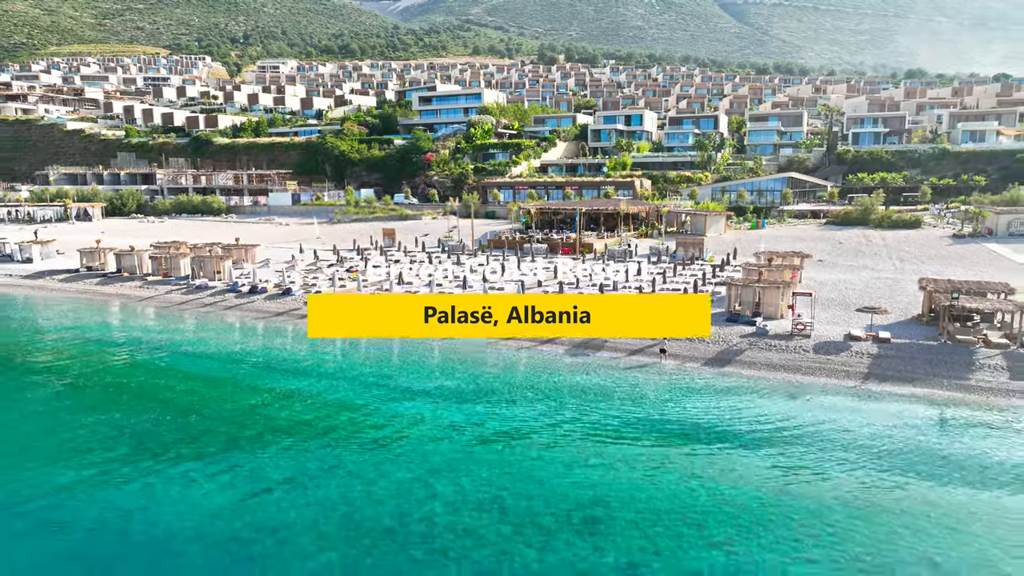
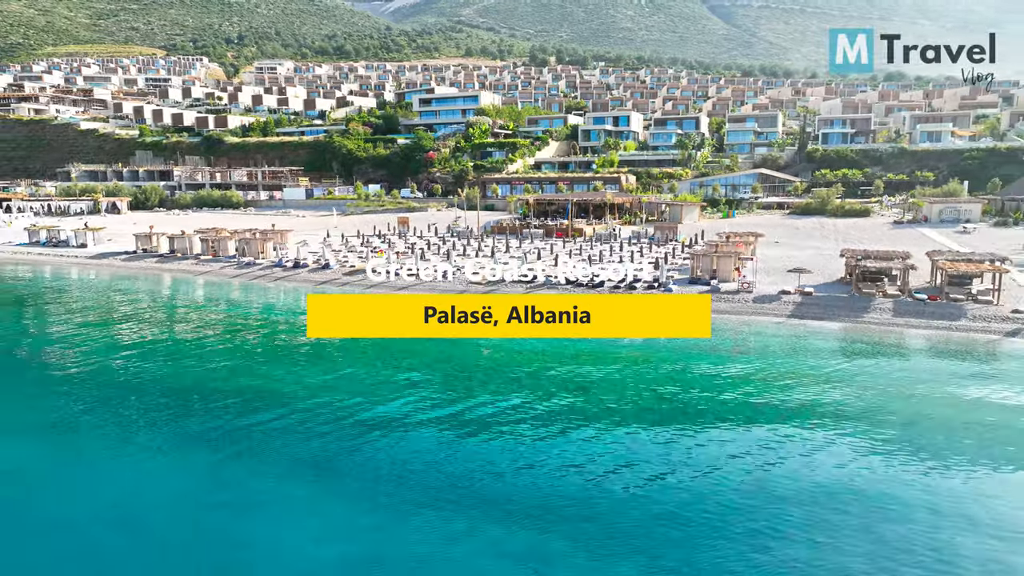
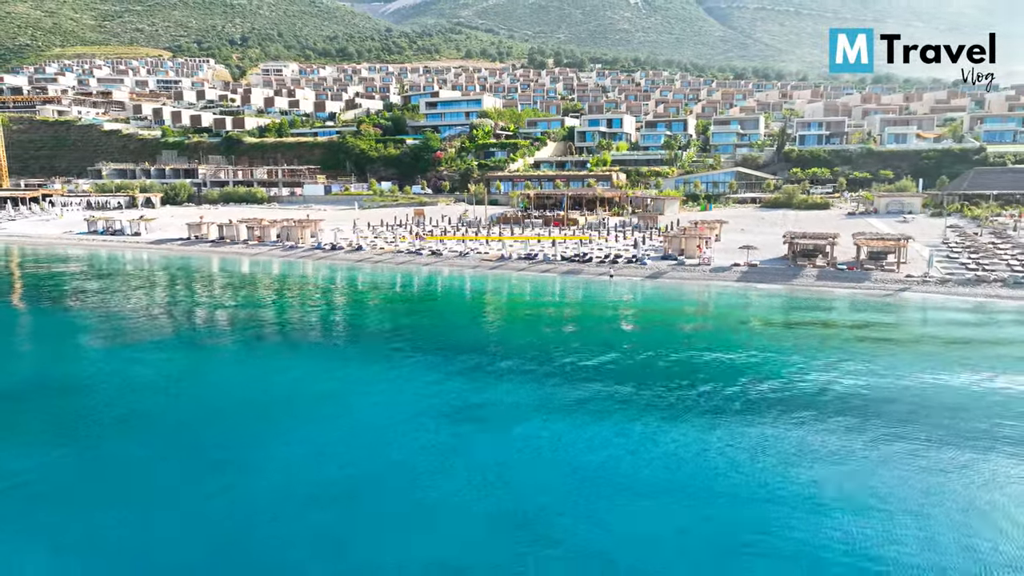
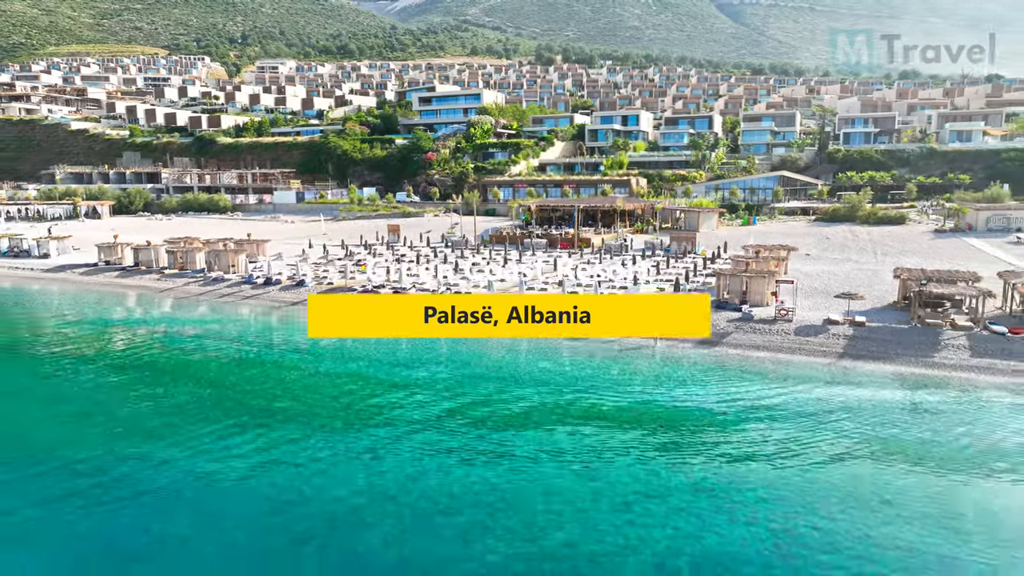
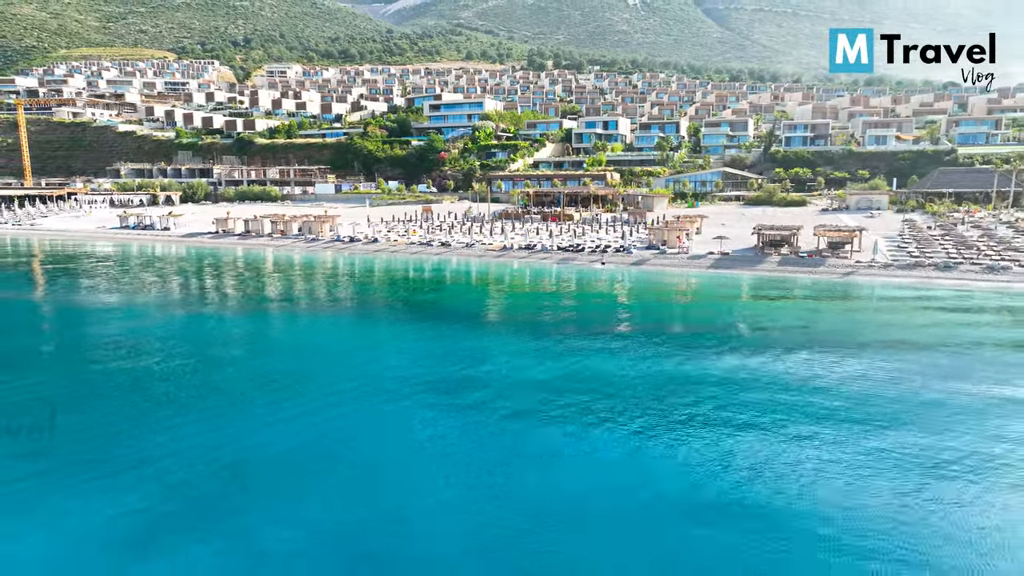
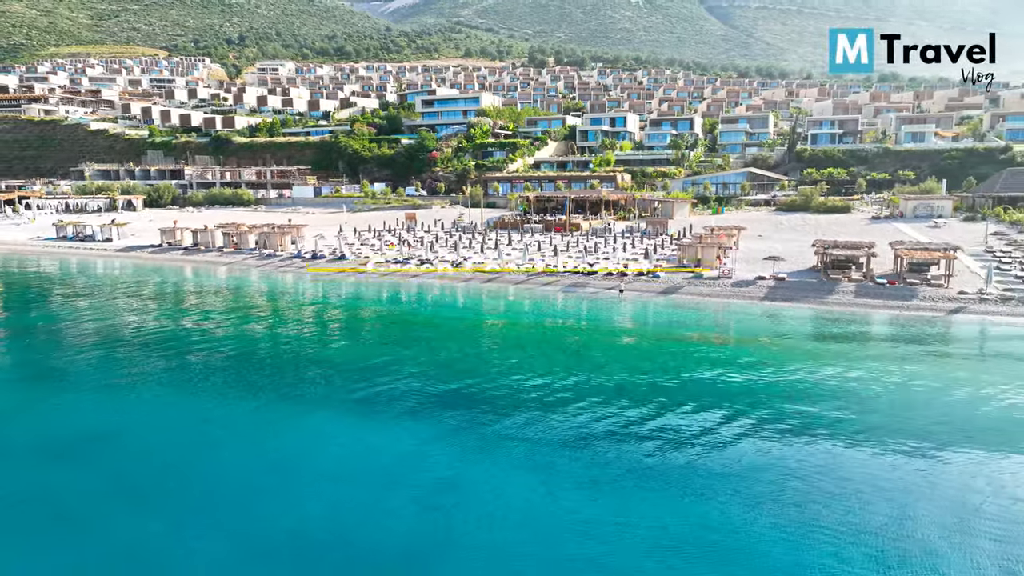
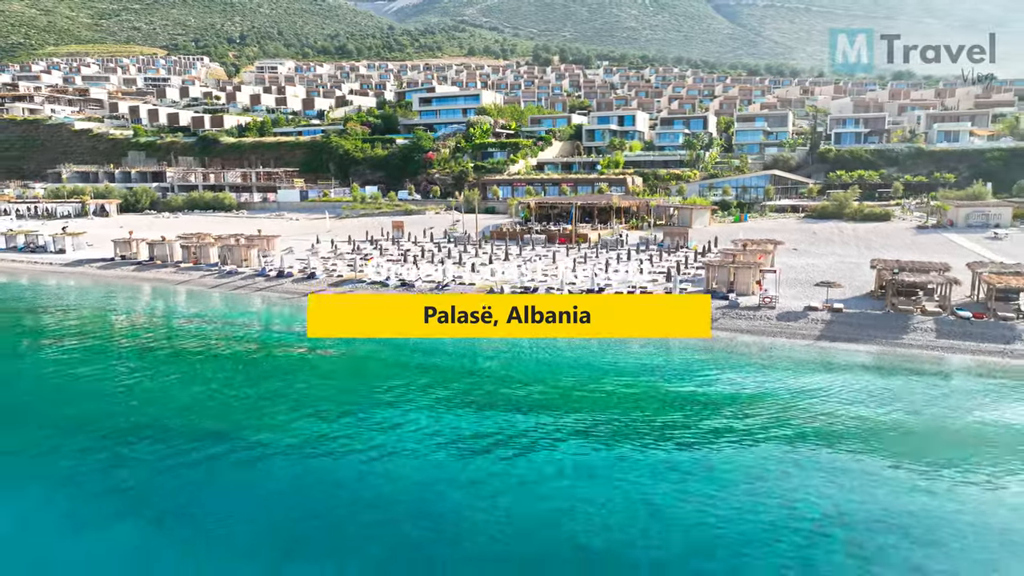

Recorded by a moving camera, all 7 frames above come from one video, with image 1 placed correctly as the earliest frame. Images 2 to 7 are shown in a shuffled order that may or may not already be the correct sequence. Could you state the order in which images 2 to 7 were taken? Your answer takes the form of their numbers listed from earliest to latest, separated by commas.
4, 7, 2, 6, 3, 5
